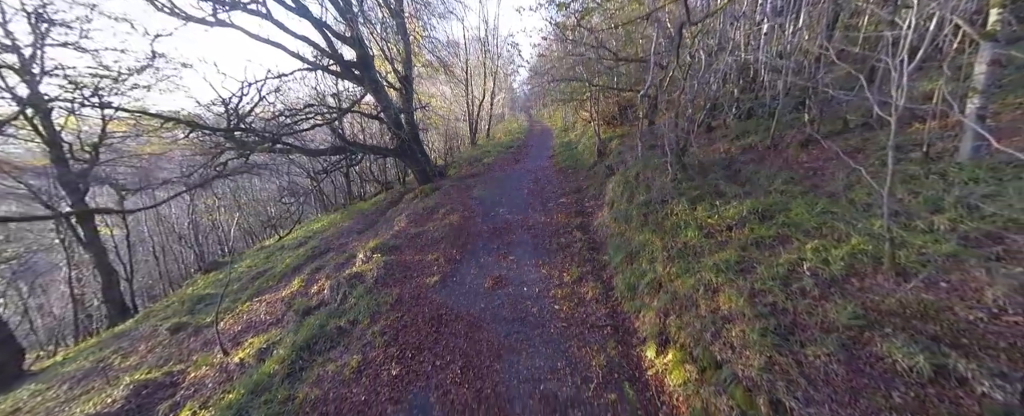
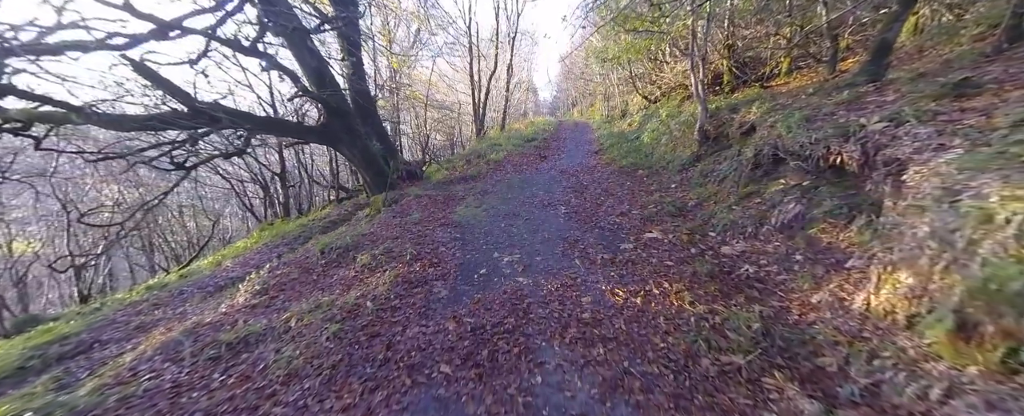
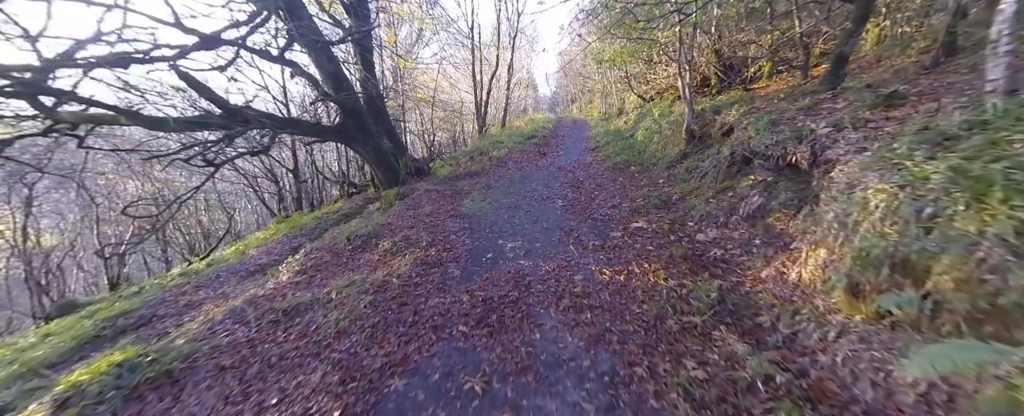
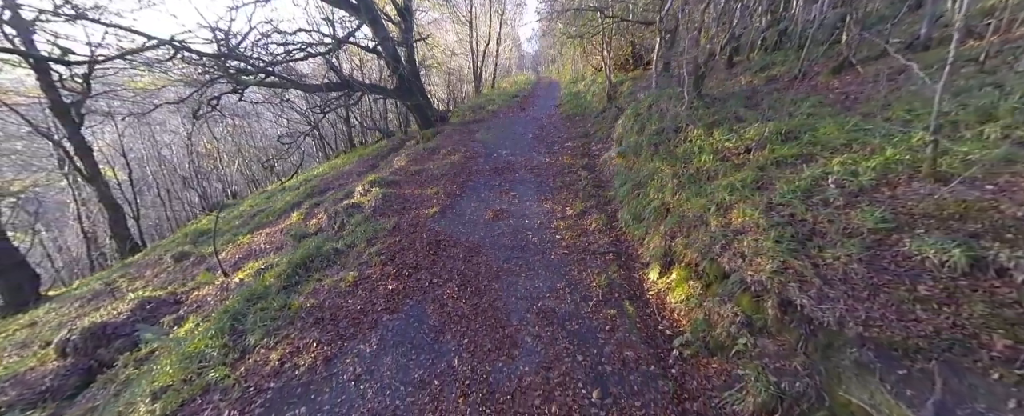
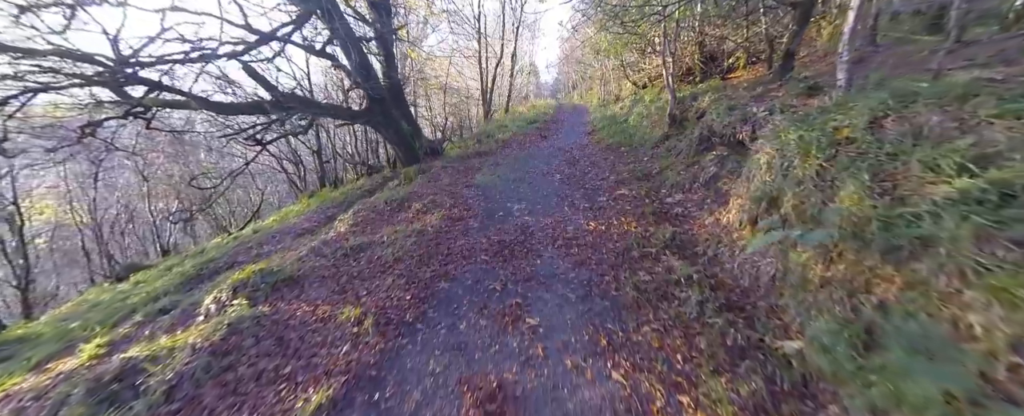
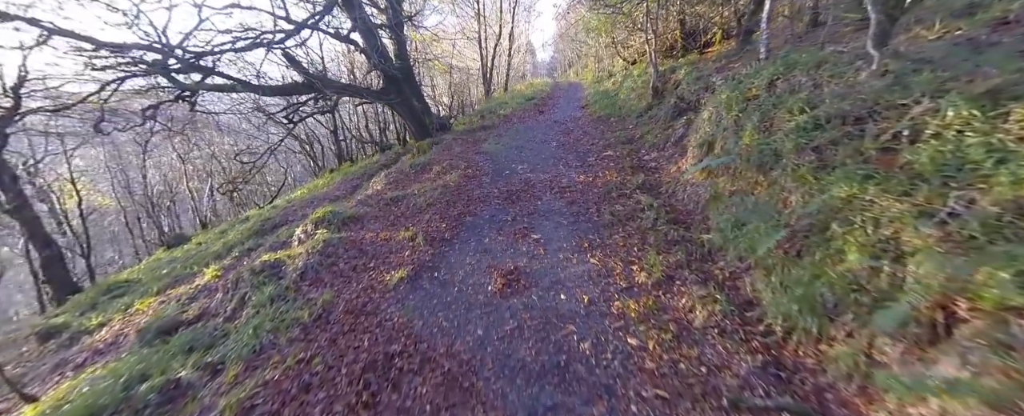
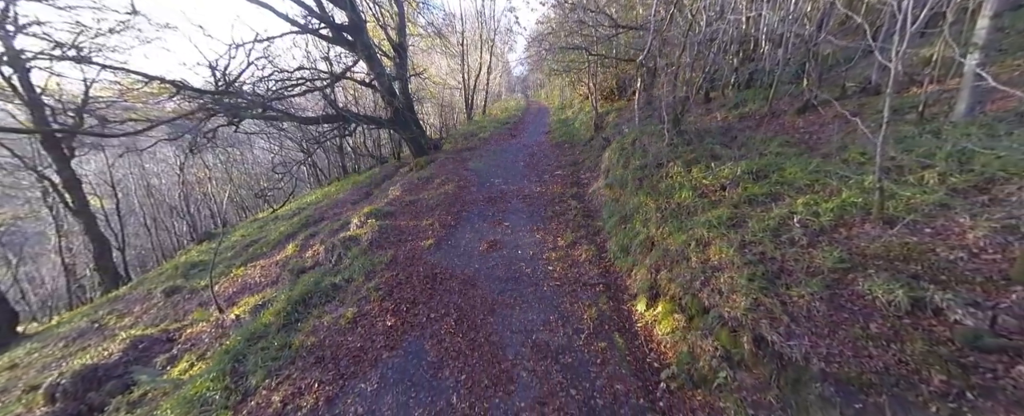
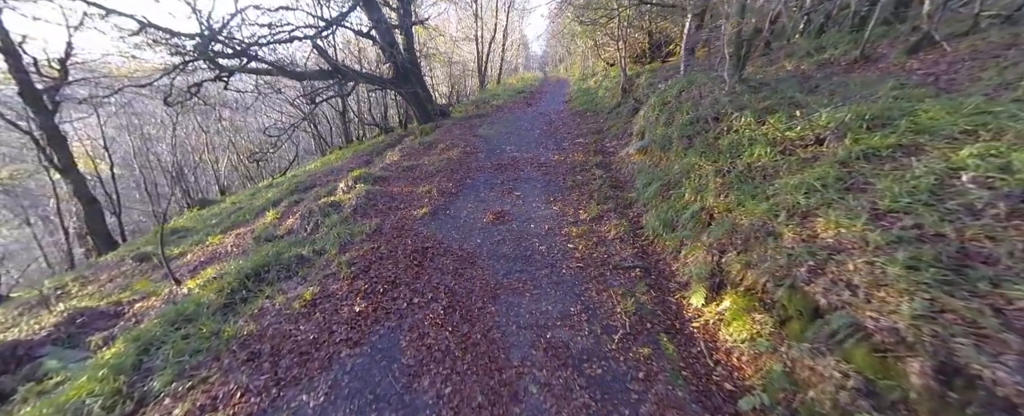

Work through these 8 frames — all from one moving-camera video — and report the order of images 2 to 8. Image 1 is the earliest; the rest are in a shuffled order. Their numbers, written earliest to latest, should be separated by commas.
7, 4, 8, 6, 5, 3, 2
